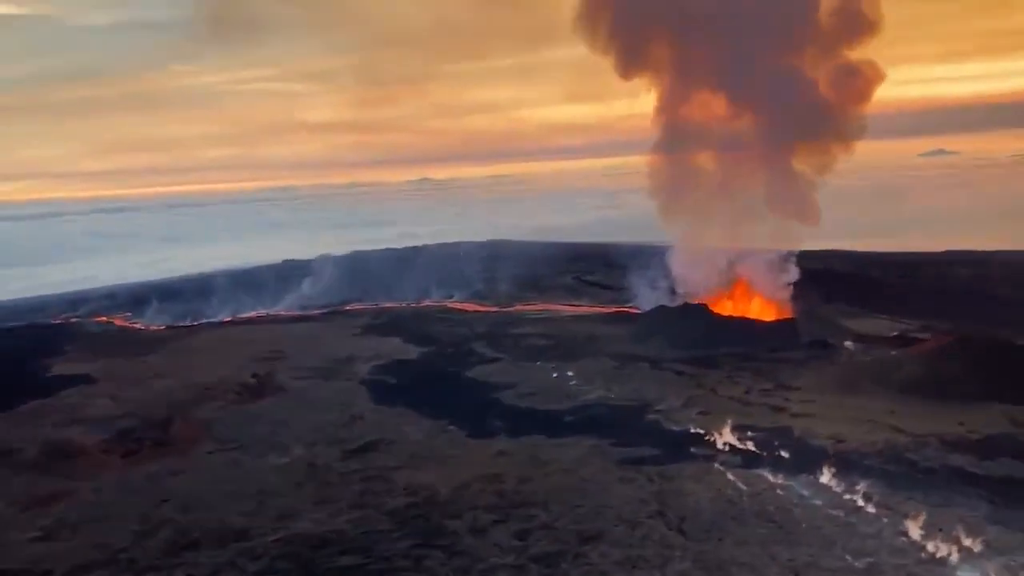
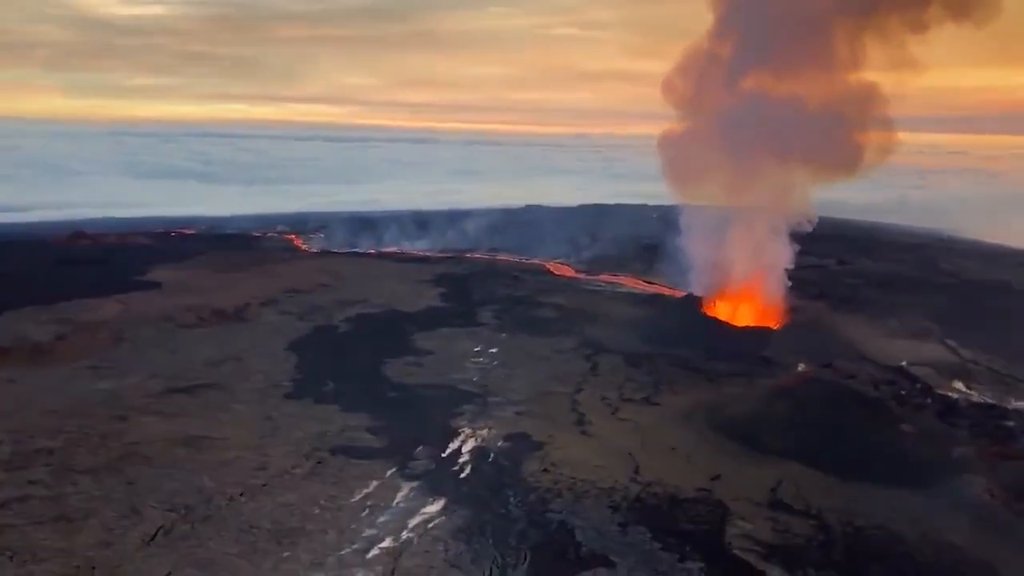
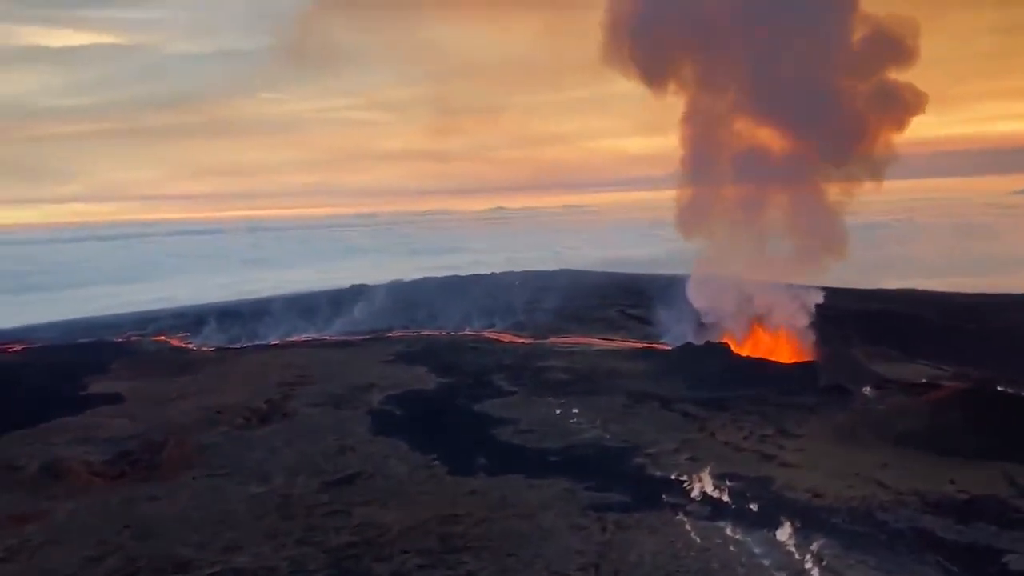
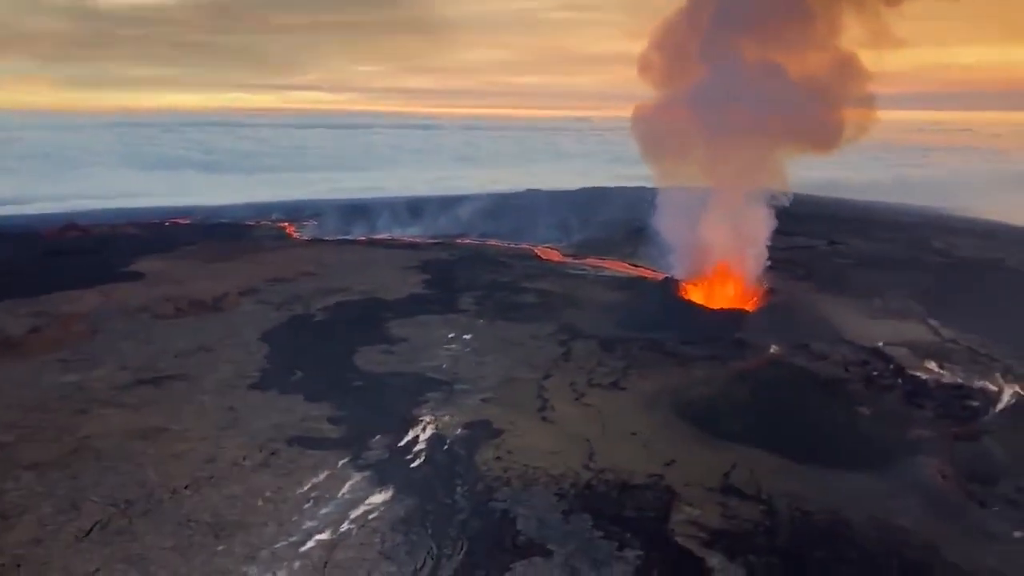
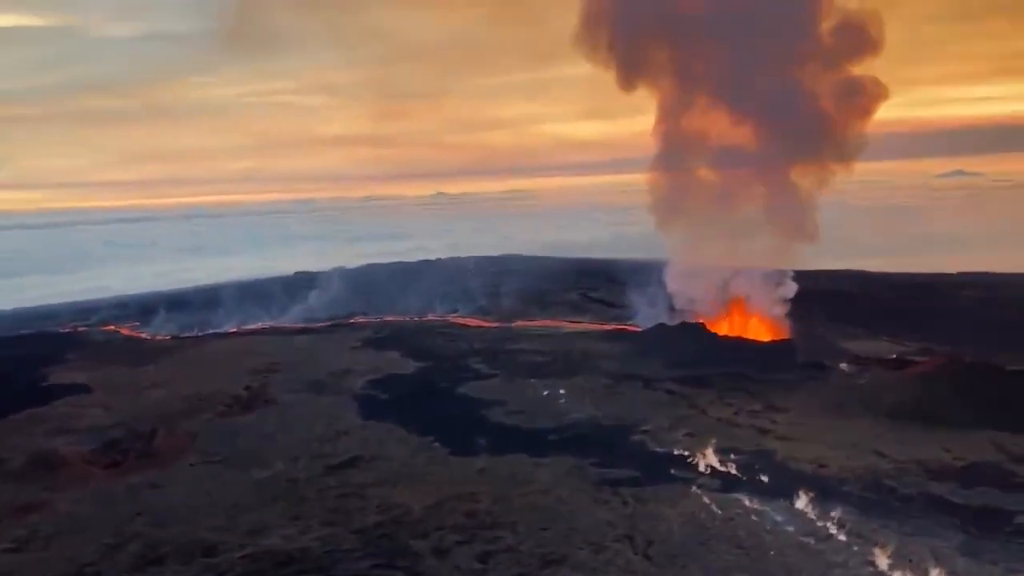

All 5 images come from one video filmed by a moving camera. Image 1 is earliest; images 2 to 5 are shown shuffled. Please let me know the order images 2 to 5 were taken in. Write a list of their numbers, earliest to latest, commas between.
5, 3, 2, 4
